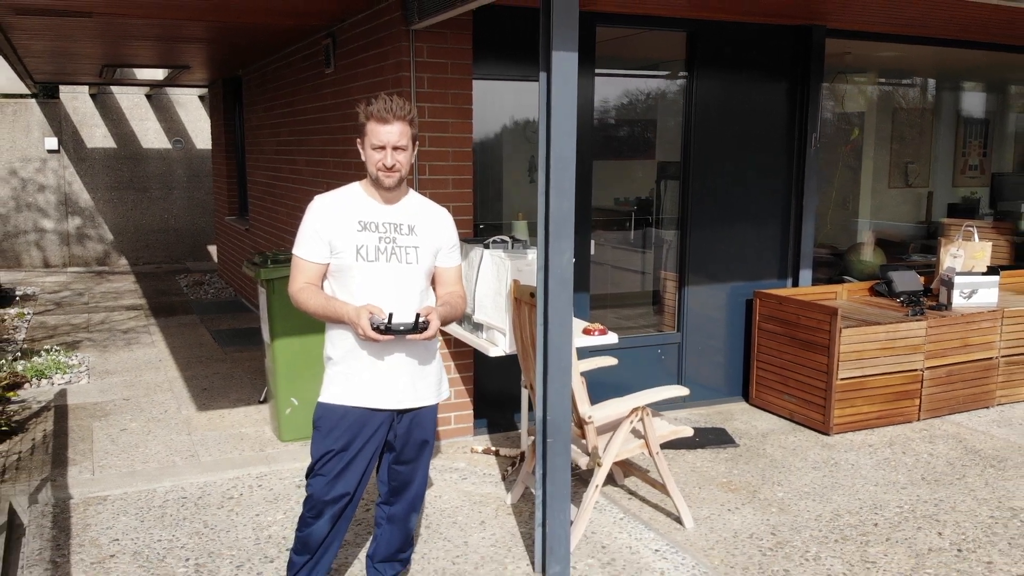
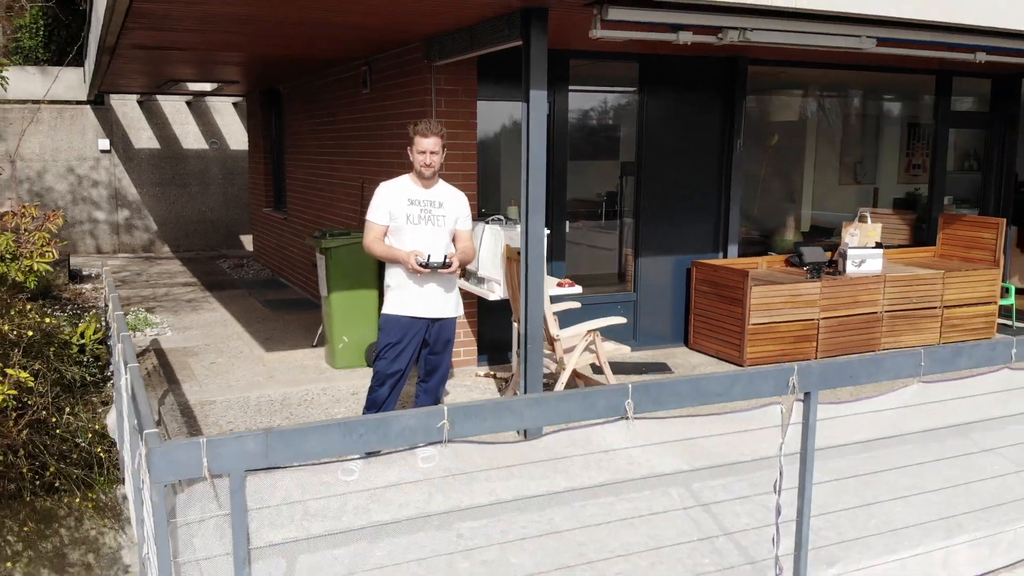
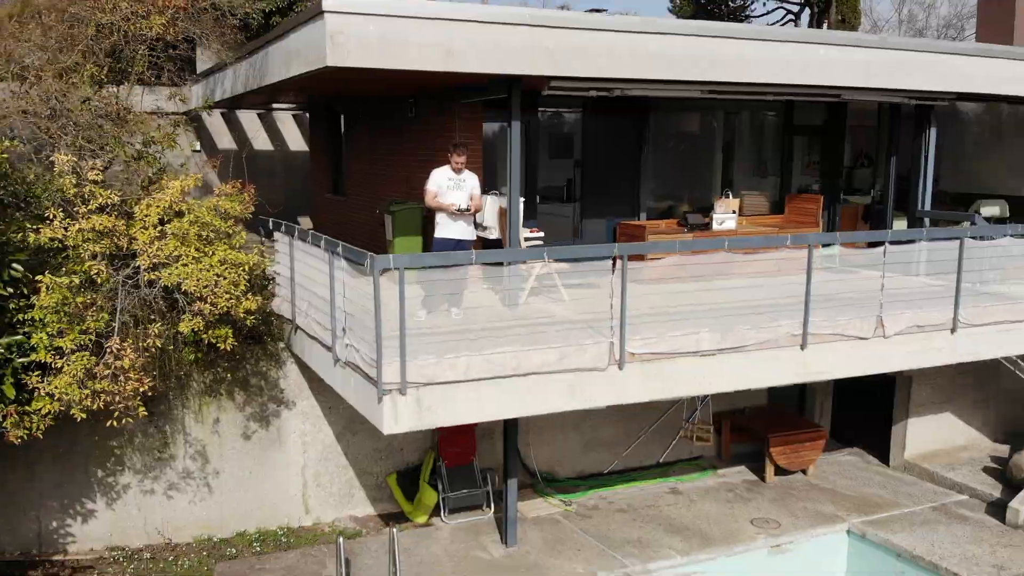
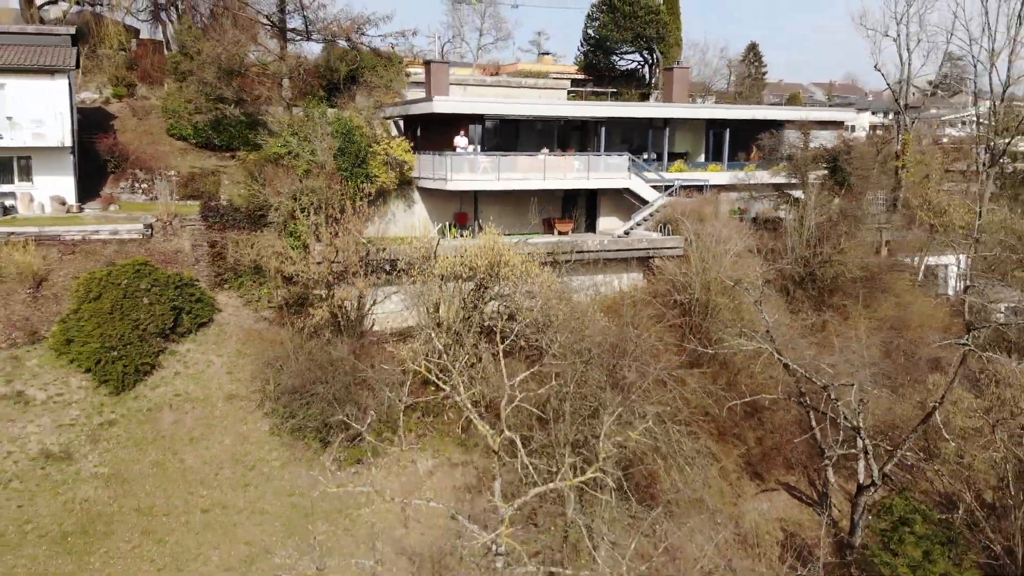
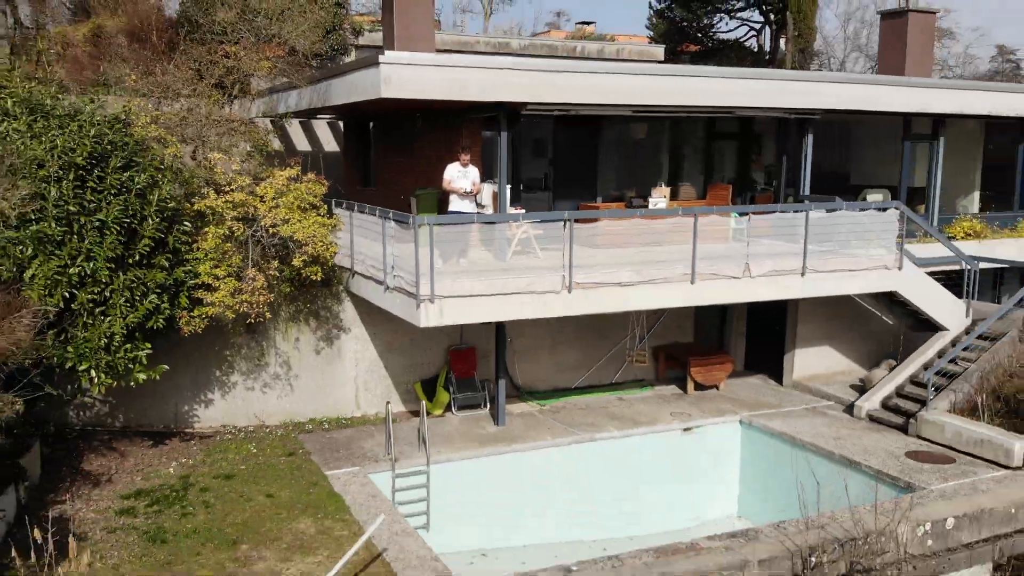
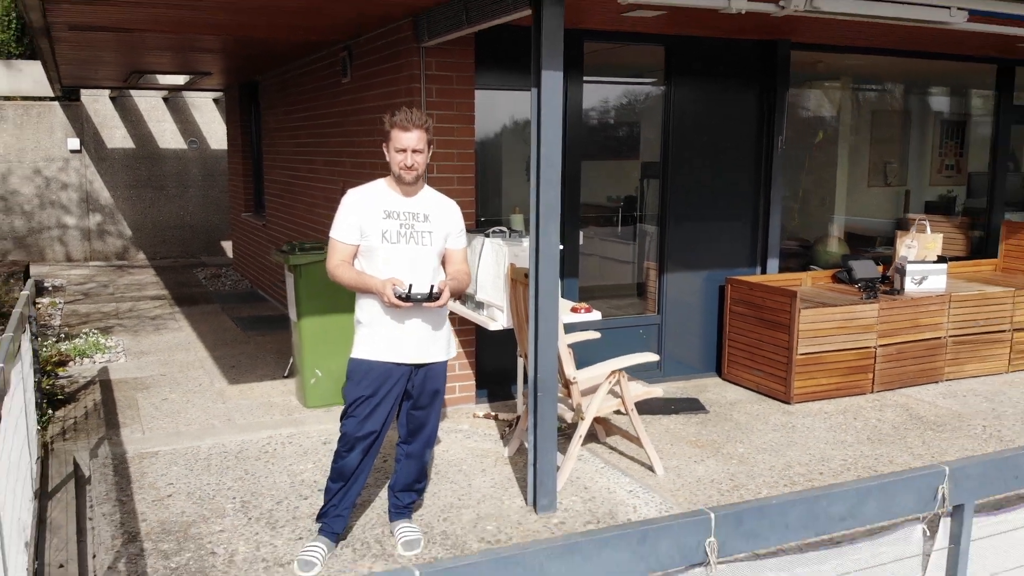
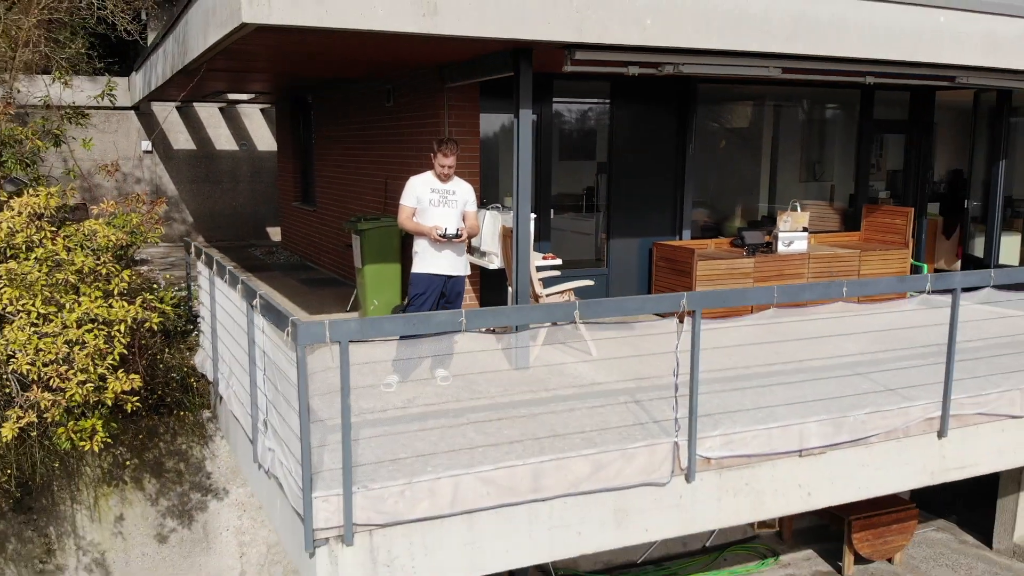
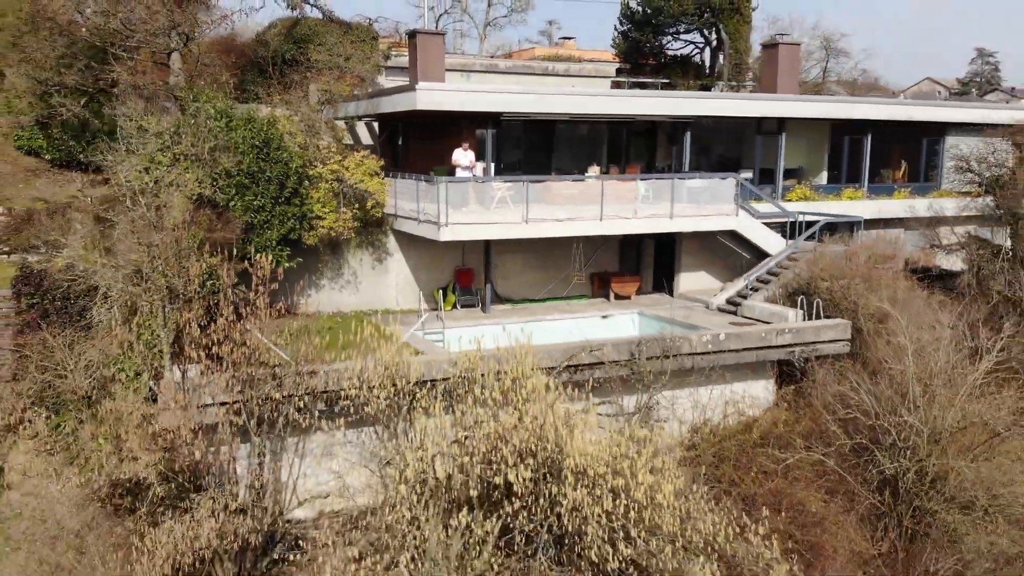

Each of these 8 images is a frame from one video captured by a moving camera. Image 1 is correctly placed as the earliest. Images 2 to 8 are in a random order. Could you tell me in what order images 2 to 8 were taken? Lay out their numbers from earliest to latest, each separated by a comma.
6, 2, 7, 3, 5, 8, 4
